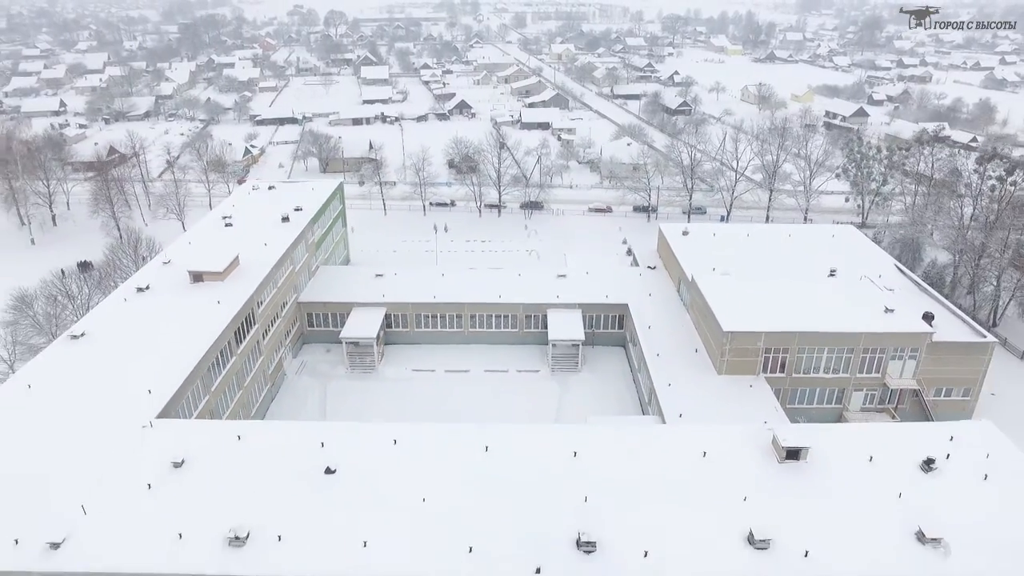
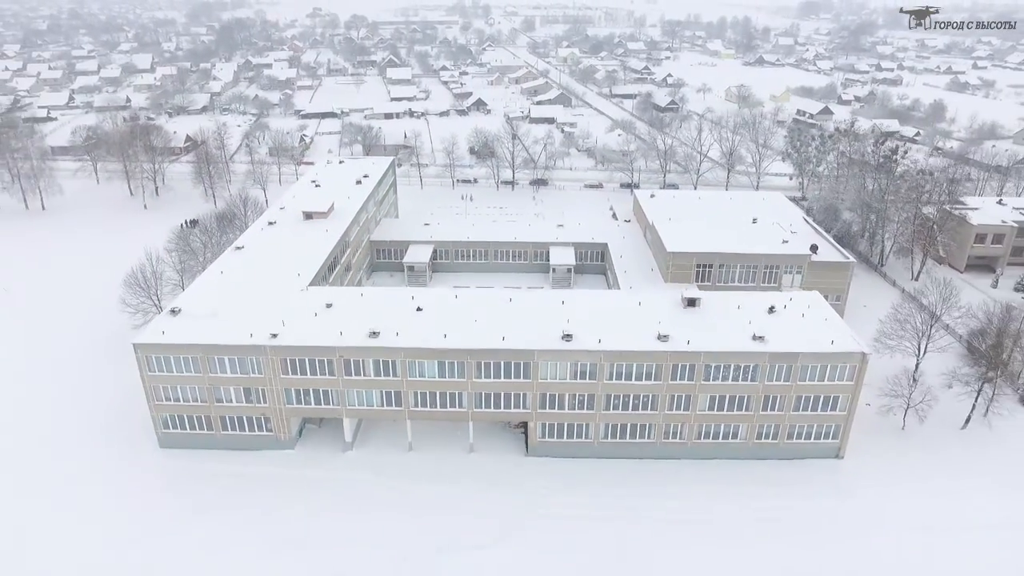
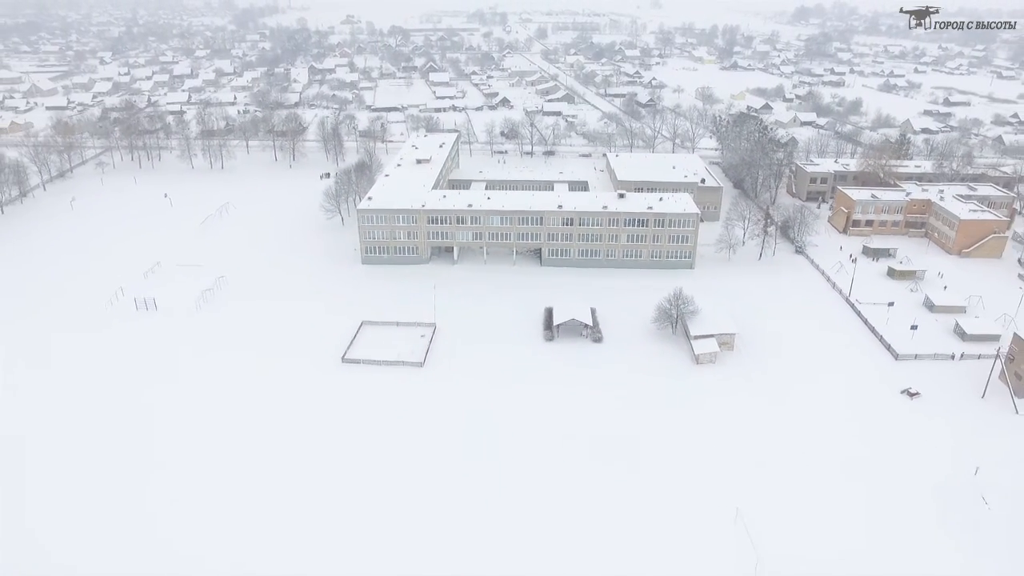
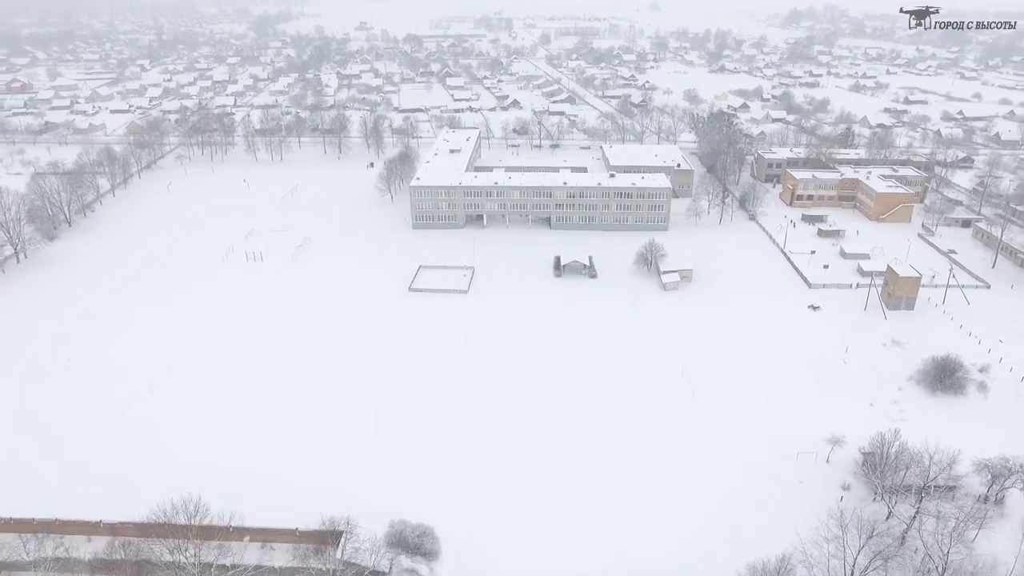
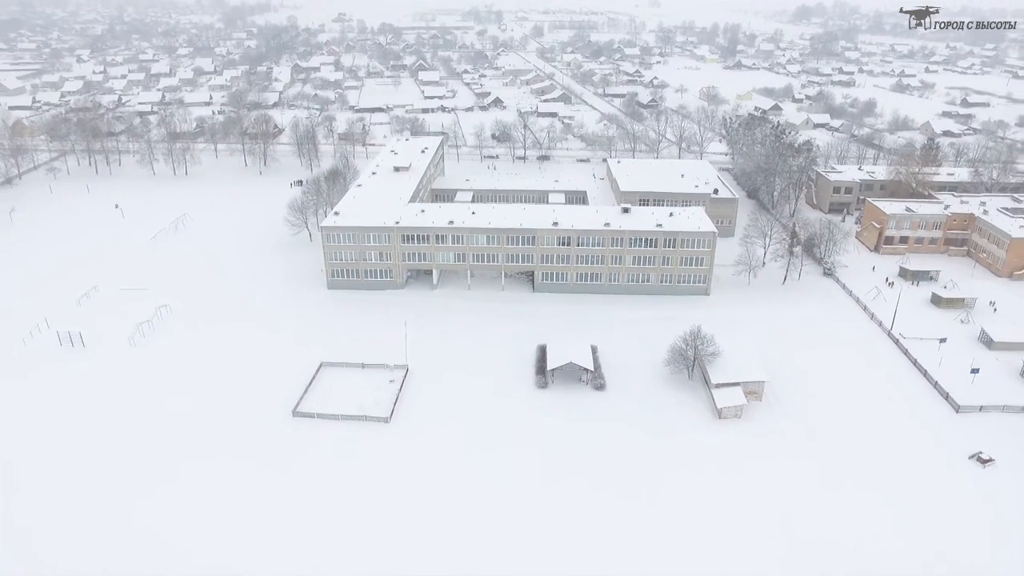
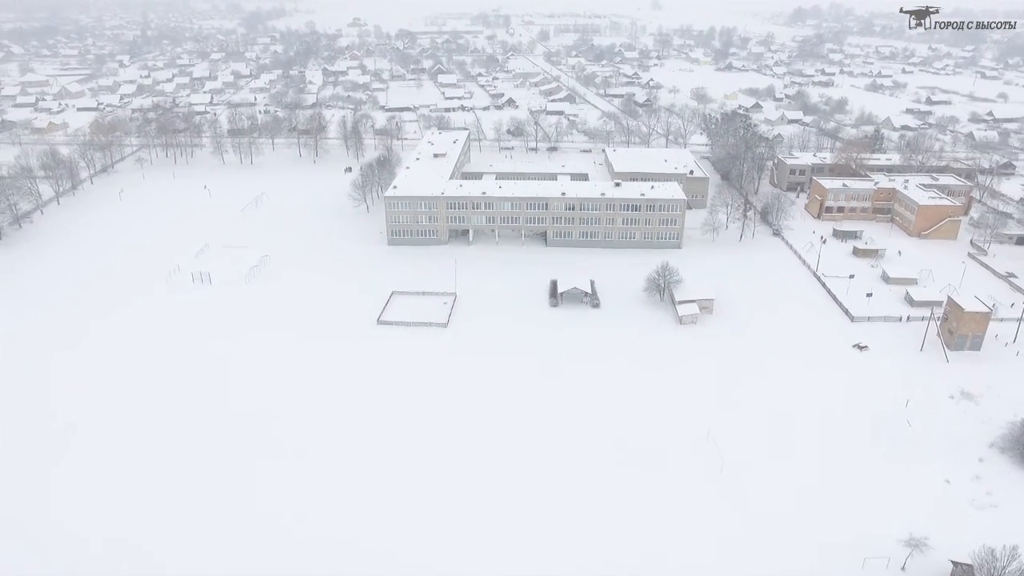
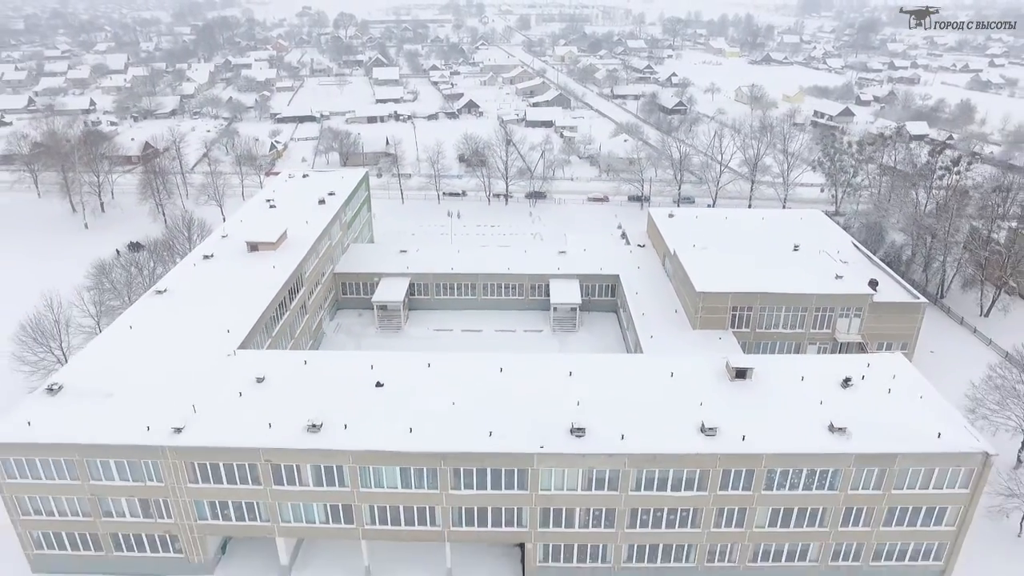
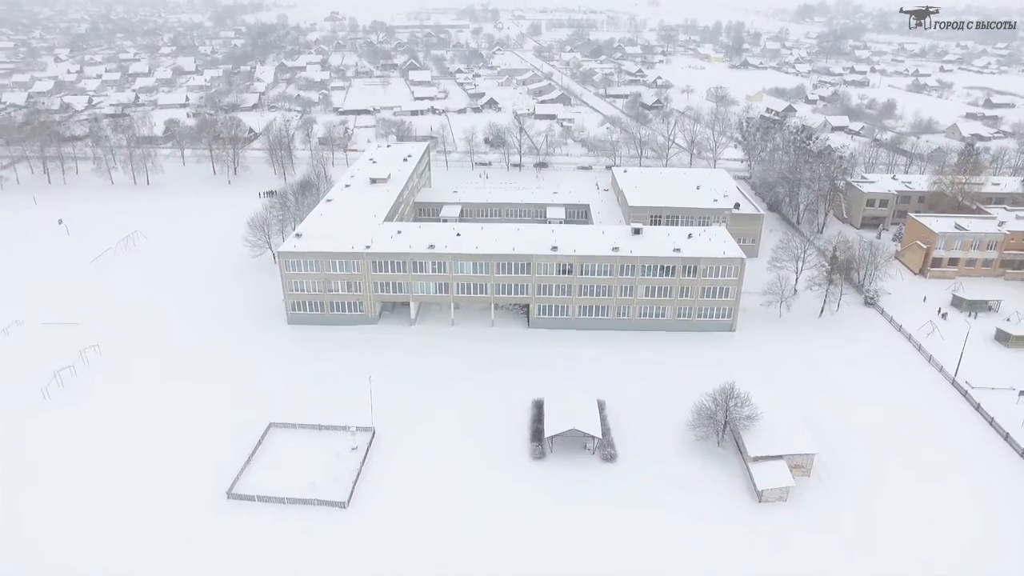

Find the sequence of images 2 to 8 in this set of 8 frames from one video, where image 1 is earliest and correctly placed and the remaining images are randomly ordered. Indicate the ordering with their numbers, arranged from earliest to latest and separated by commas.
7, 2, 8, 5, 3, 6, 4
